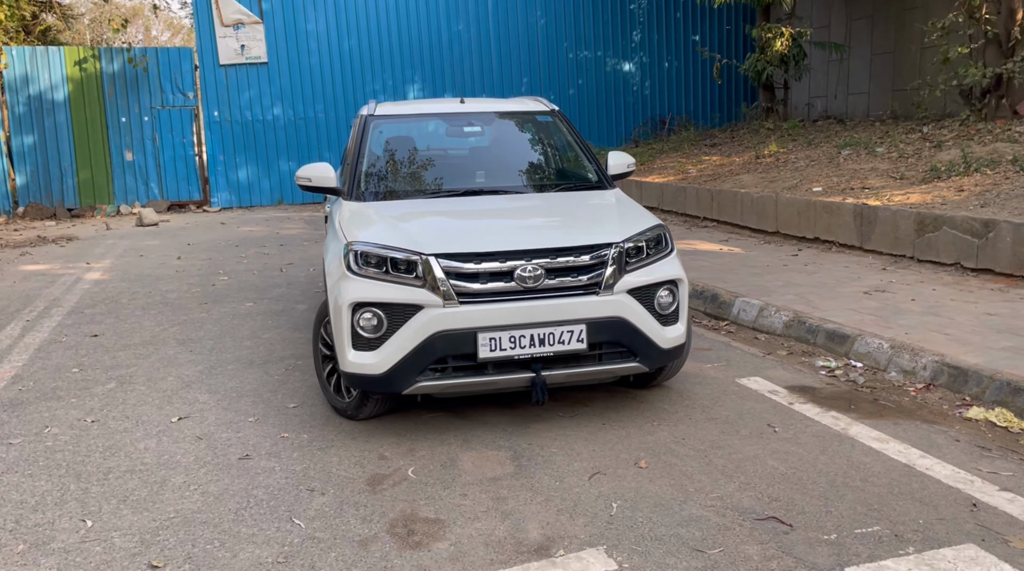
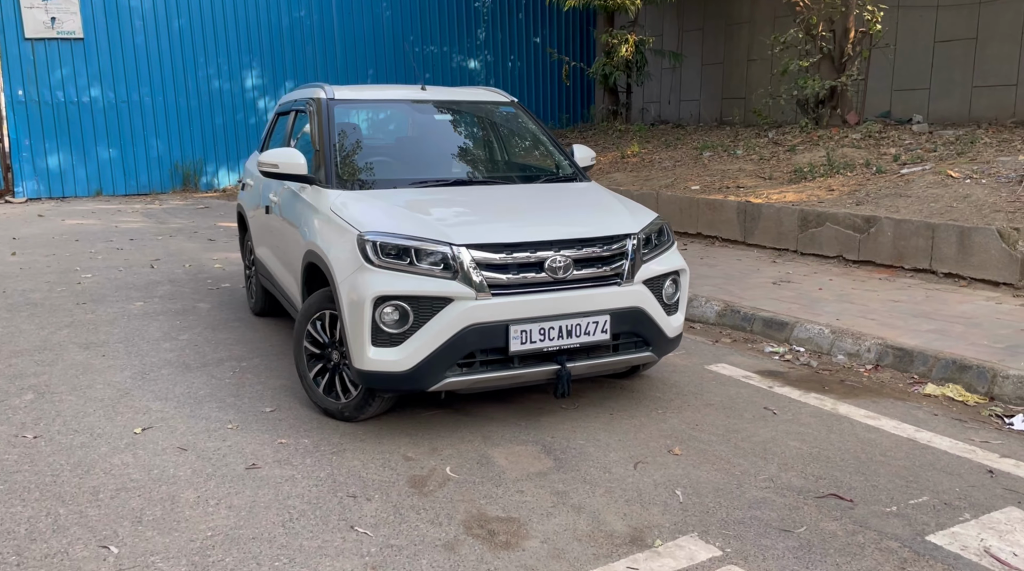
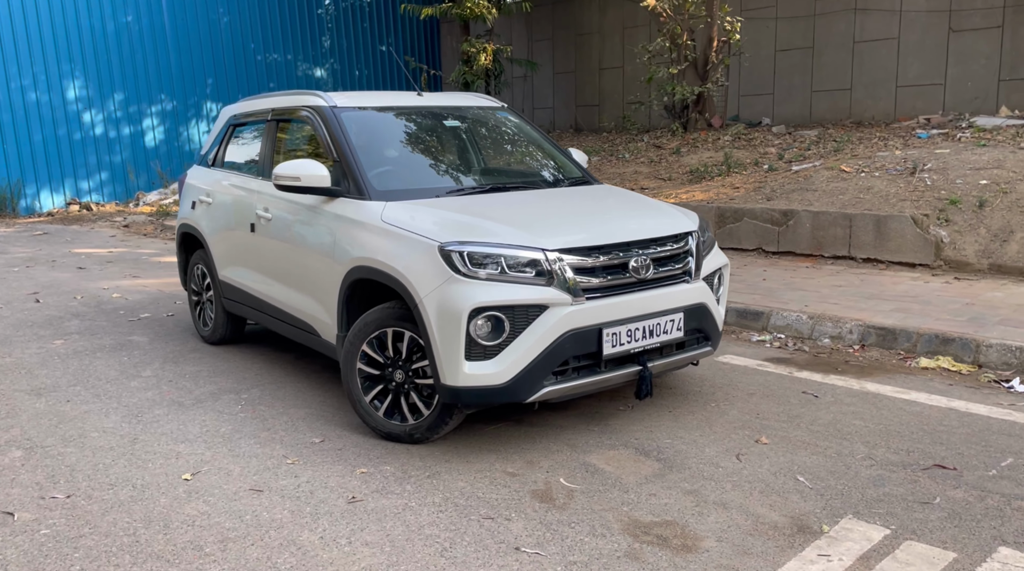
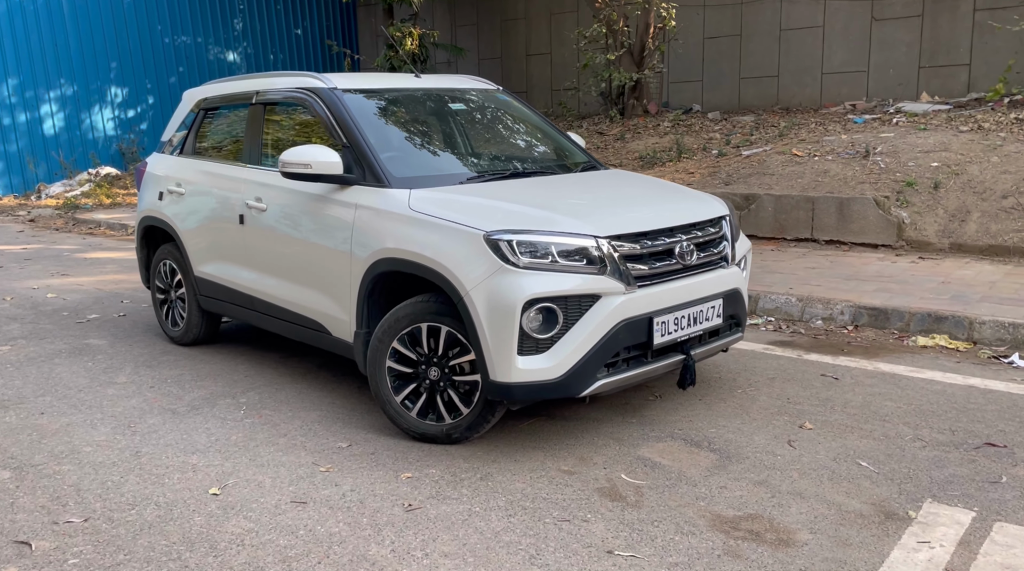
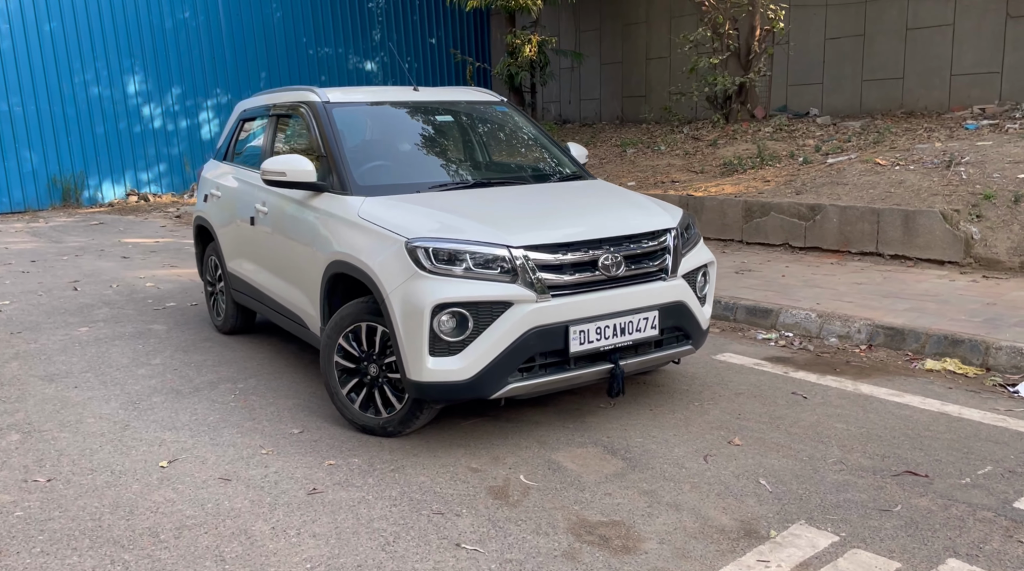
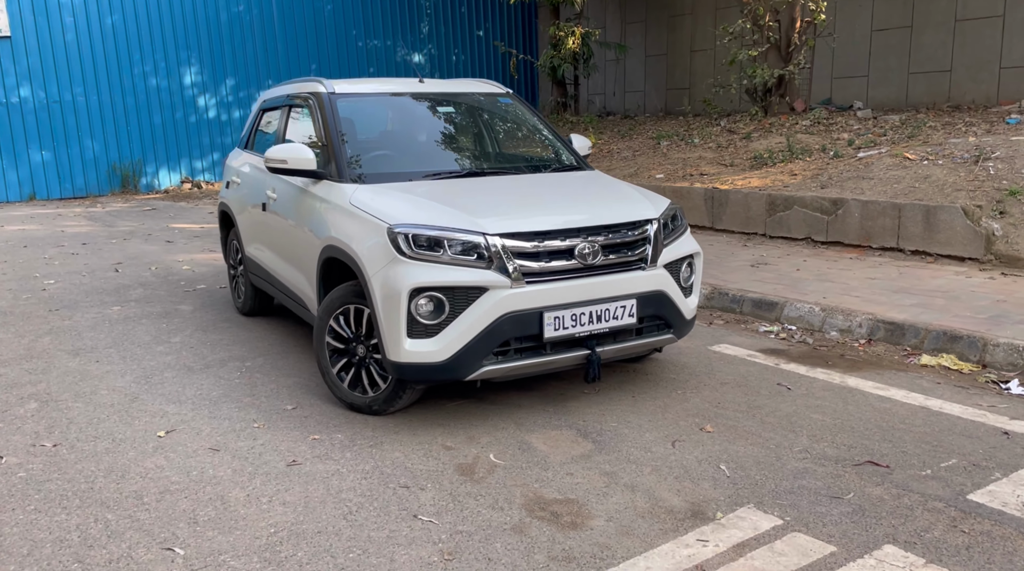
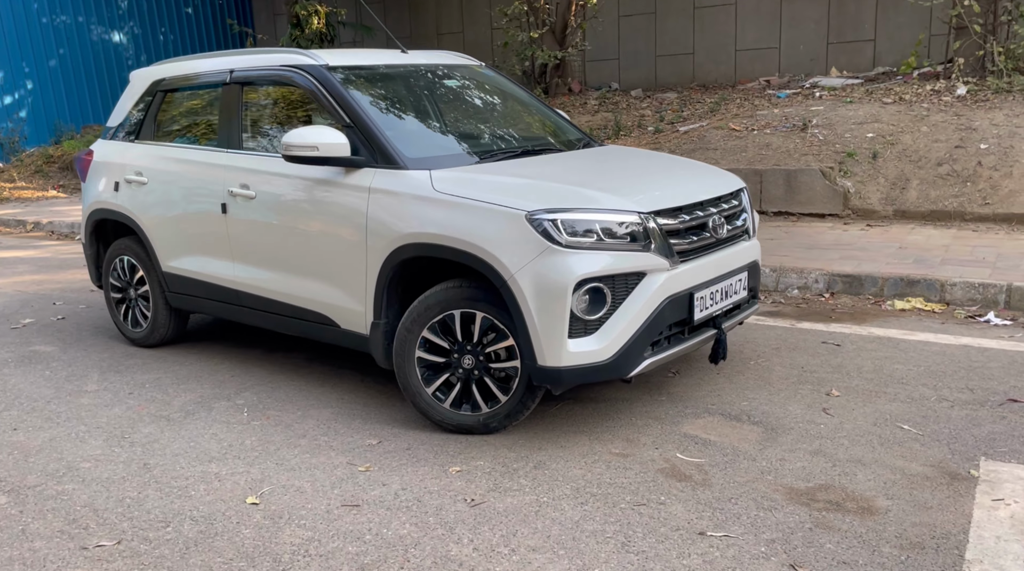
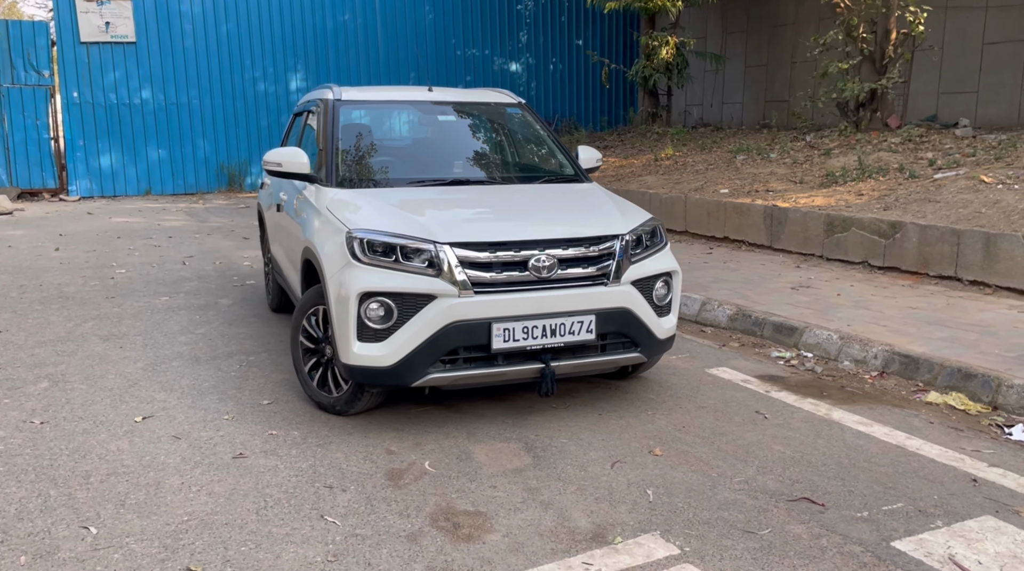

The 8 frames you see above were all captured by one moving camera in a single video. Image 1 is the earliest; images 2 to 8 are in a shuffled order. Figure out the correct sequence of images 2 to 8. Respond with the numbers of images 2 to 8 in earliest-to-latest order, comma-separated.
8, 2, 6, 5, 3, 4, 7
